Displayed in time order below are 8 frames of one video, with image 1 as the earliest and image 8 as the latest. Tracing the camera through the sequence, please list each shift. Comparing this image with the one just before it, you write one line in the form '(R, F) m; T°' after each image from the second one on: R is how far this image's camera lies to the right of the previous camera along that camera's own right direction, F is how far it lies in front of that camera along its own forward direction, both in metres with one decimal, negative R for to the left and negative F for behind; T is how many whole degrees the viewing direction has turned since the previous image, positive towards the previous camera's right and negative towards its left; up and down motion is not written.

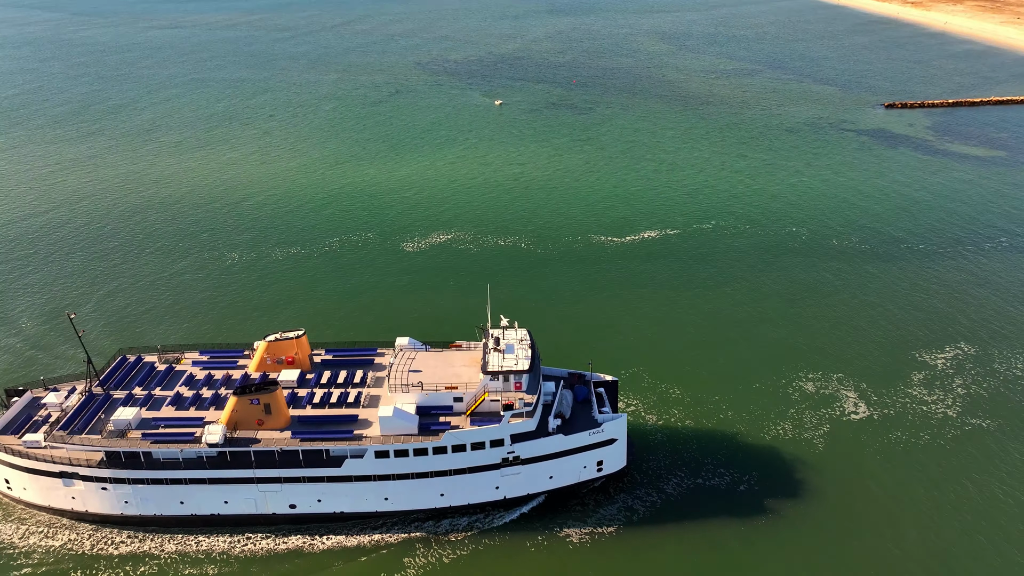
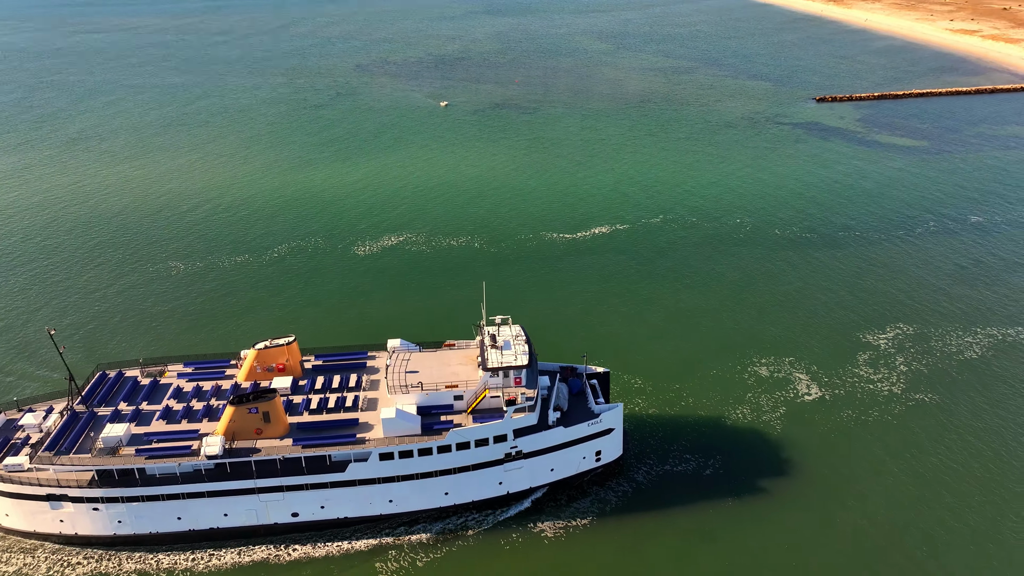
(-1.2, -0.2) m; +5°
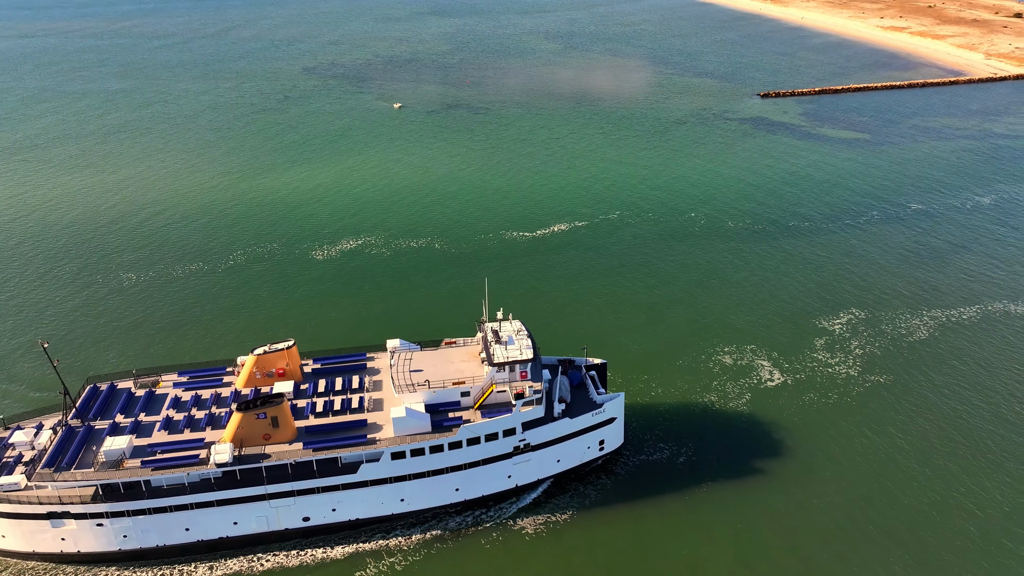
(-1.2, -0.2) m; +4°
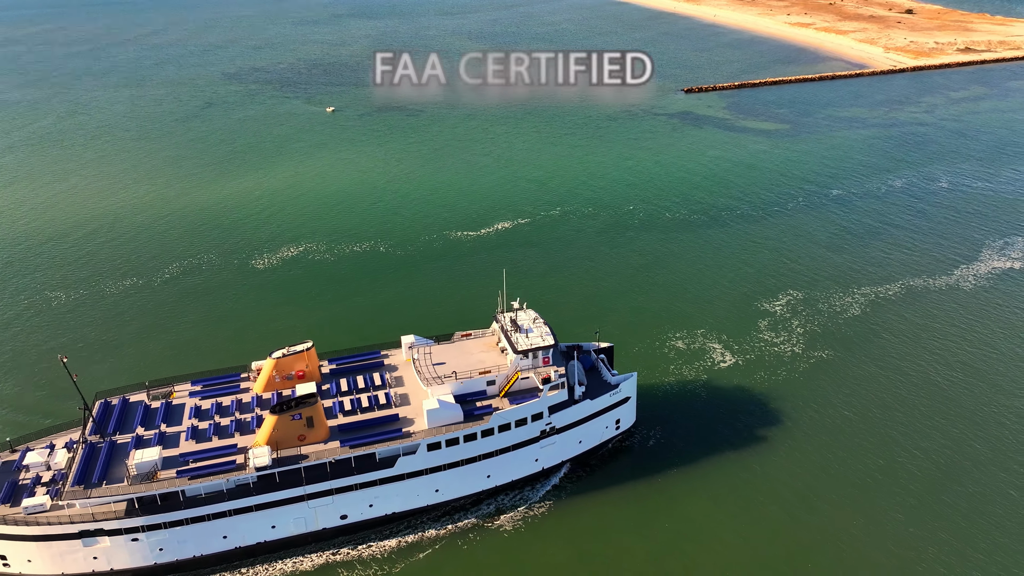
(-2.2, -0.4) m; +6°
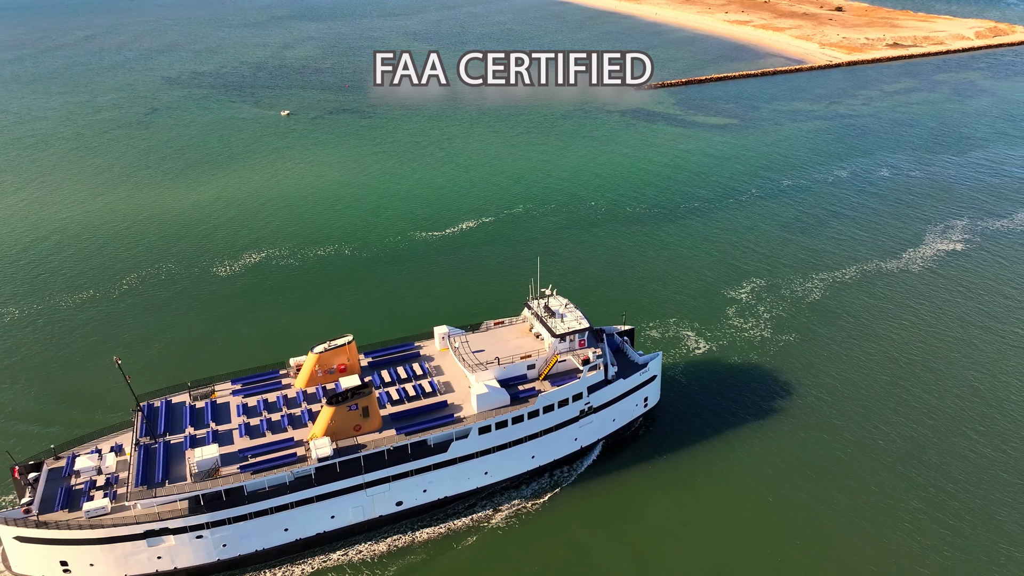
(-2.2, -0.5) m; +4°
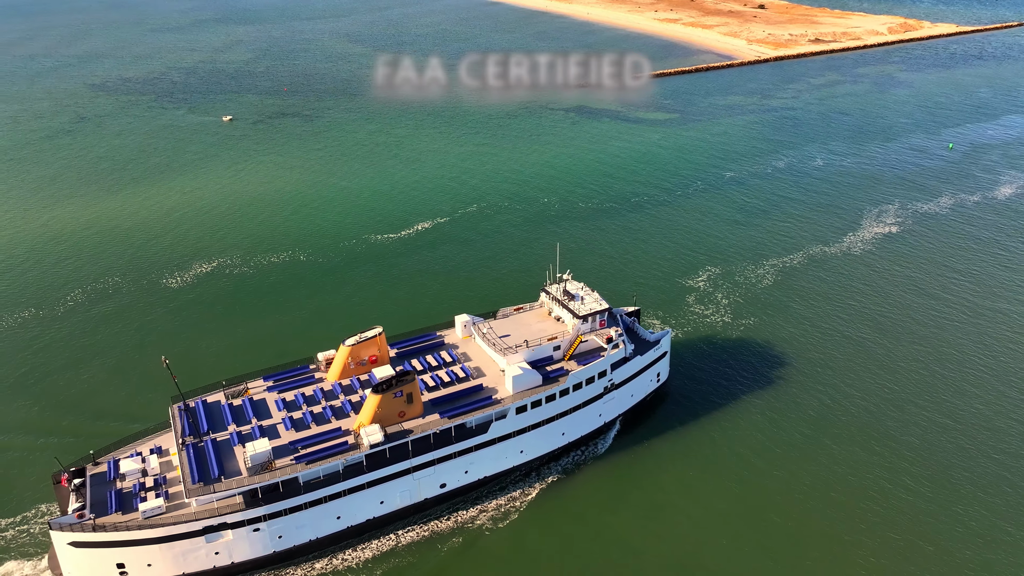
(-2.2, -0.6) m; +5°
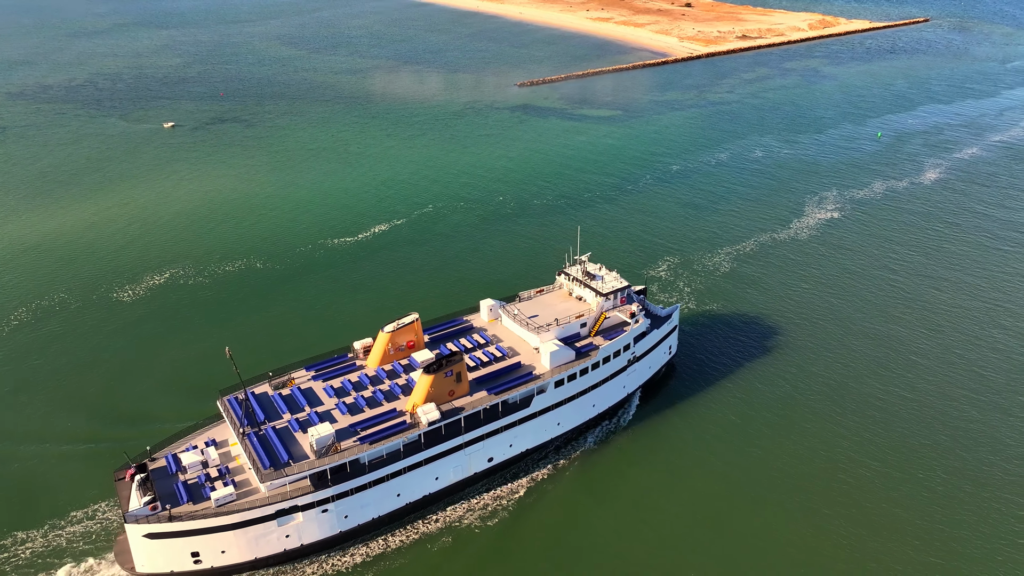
(-2.4, -0.8) m; +5°
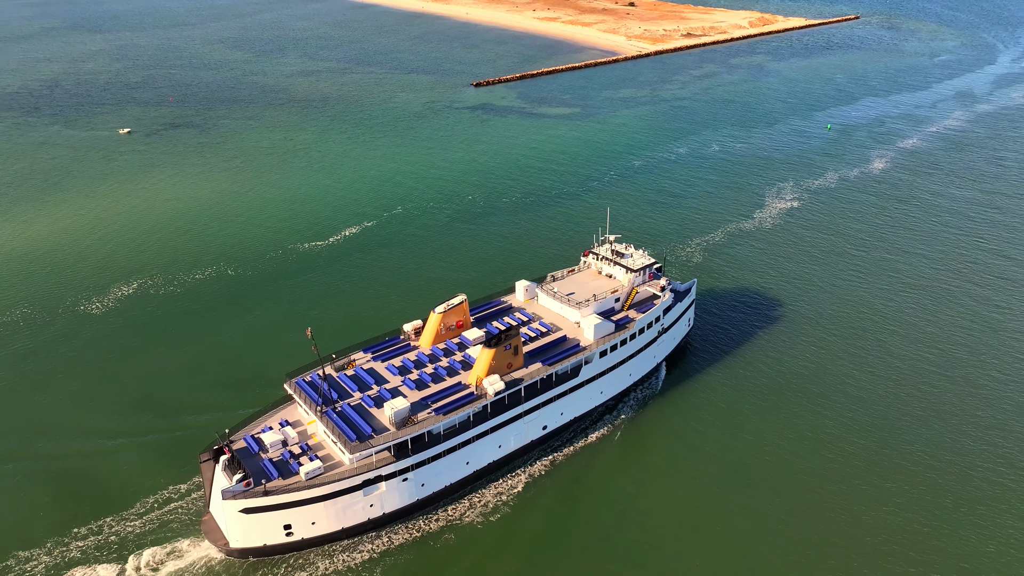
(-2.6, -1.0) m; +4°
